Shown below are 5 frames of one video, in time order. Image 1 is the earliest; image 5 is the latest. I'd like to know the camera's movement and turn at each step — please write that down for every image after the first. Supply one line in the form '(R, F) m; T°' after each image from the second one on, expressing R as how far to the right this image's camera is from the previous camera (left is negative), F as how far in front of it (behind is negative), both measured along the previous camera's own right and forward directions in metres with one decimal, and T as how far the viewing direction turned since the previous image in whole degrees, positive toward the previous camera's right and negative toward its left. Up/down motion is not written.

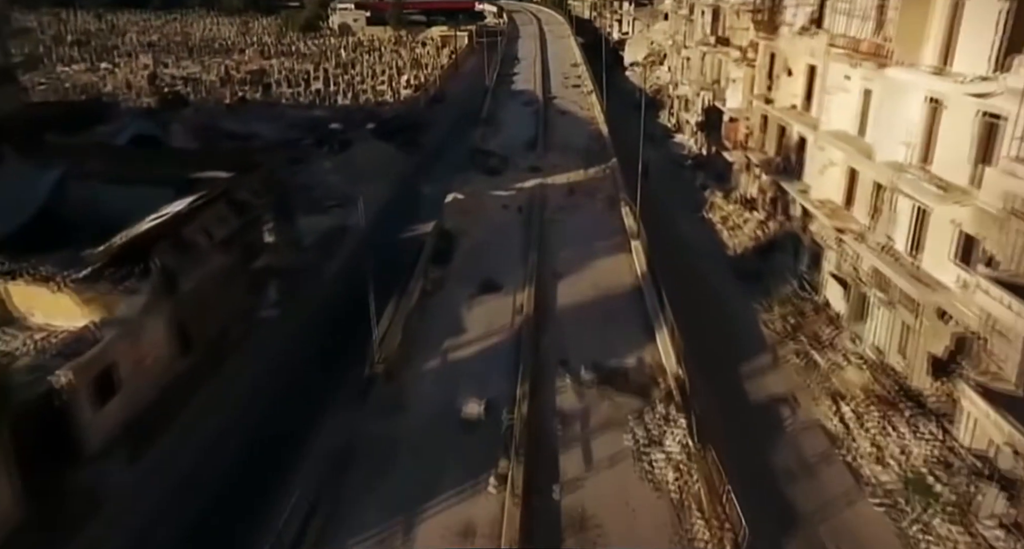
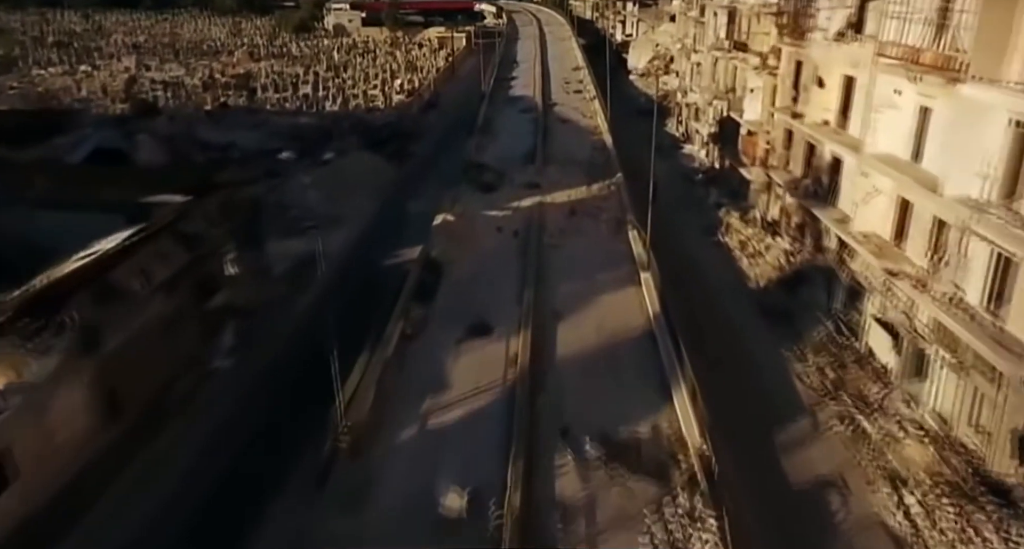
(+0.1, +2.5) m; 0°
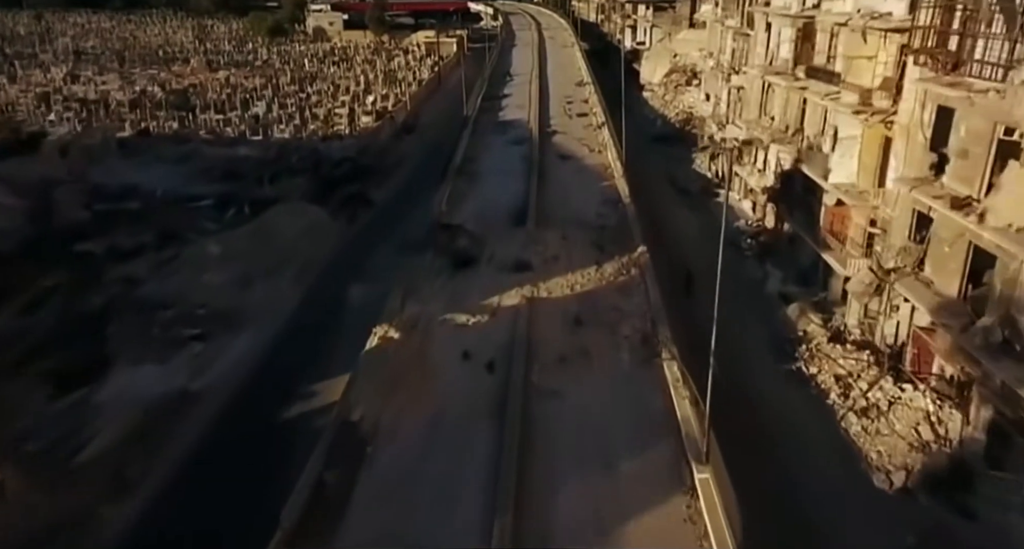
(+0.5, +8.0) m; 0°
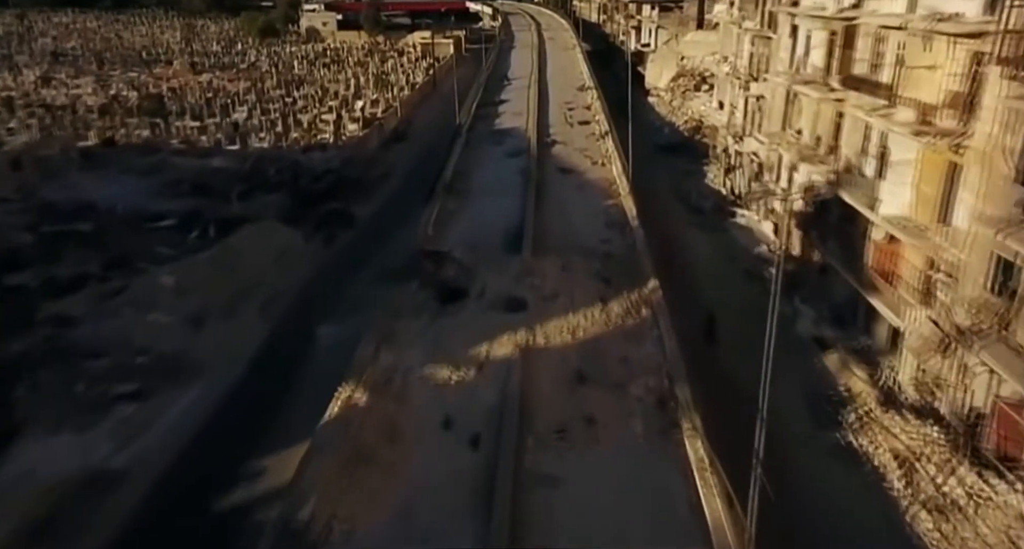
(+0.2, +2.6) m; 0°
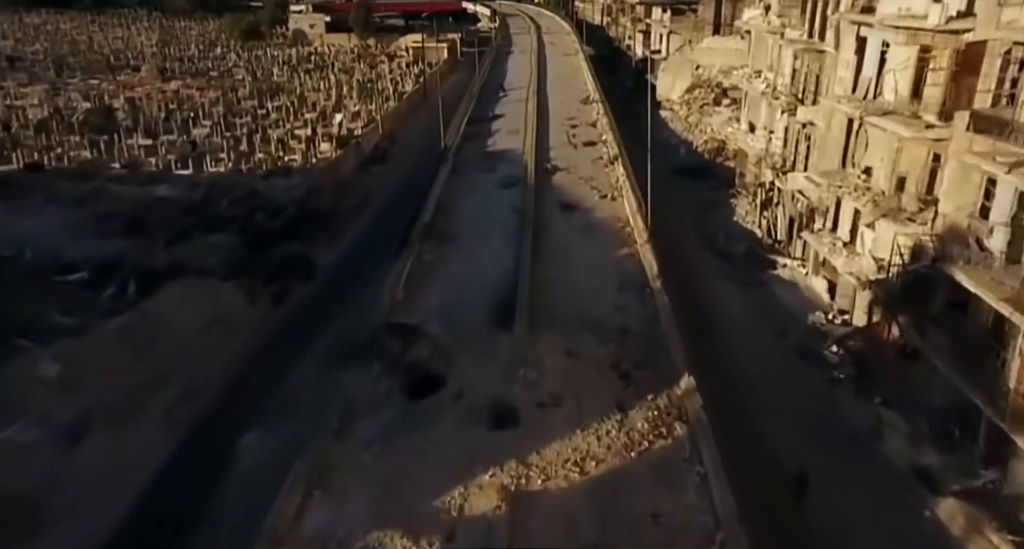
(+0.2, +4.5) m; 0°
